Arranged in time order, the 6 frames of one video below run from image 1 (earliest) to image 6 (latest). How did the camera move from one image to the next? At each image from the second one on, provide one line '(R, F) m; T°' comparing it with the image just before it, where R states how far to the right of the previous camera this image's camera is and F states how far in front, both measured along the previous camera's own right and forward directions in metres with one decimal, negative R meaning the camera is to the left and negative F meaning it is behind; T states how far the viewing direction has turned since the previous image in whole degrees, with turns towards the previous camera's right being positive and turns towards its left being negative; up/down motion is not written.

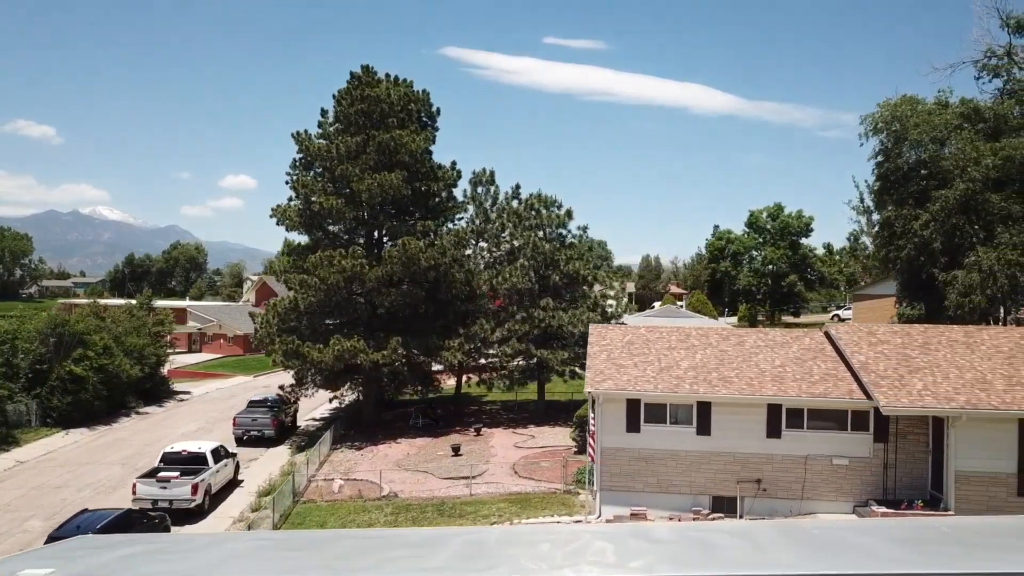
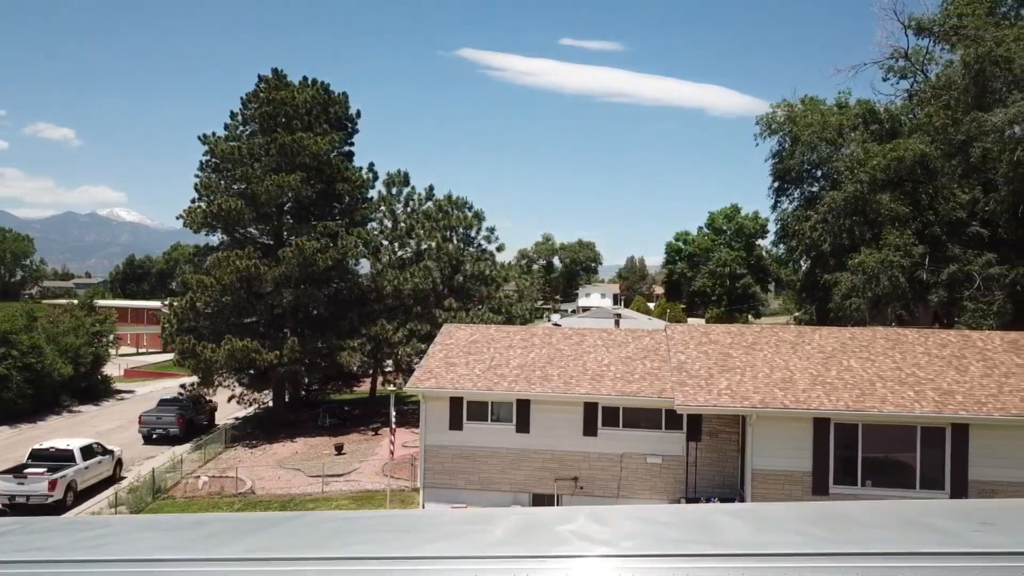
(+4.7, -0.3) m; -1°
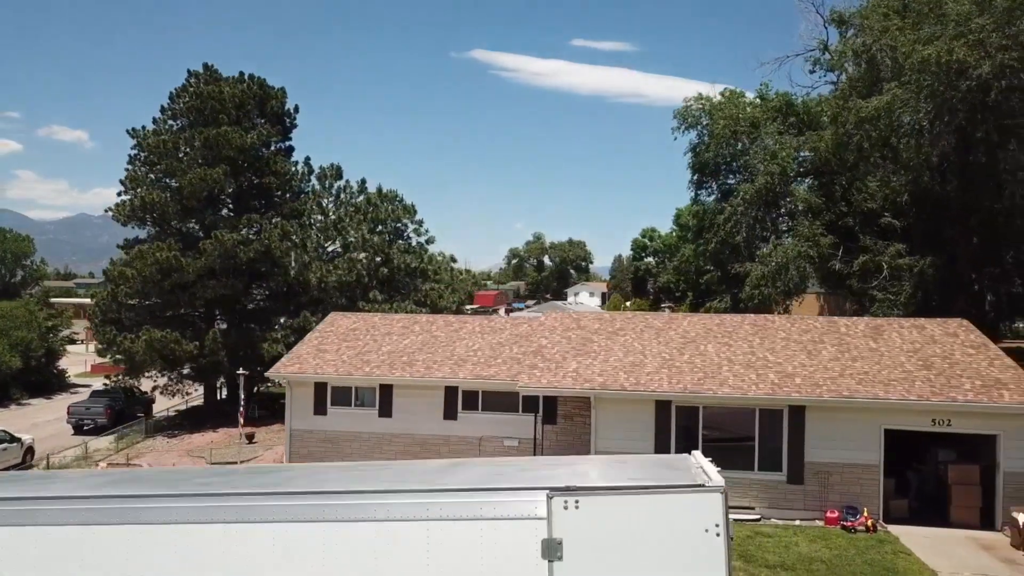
(+3.7, -0.2) m; -1°
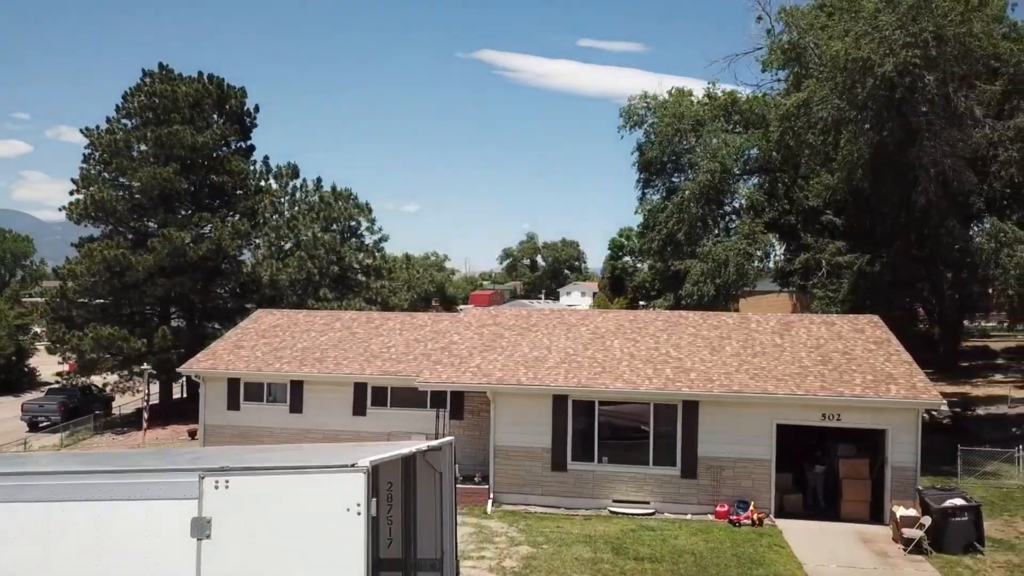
(+2.4, -0.1) m; 0°
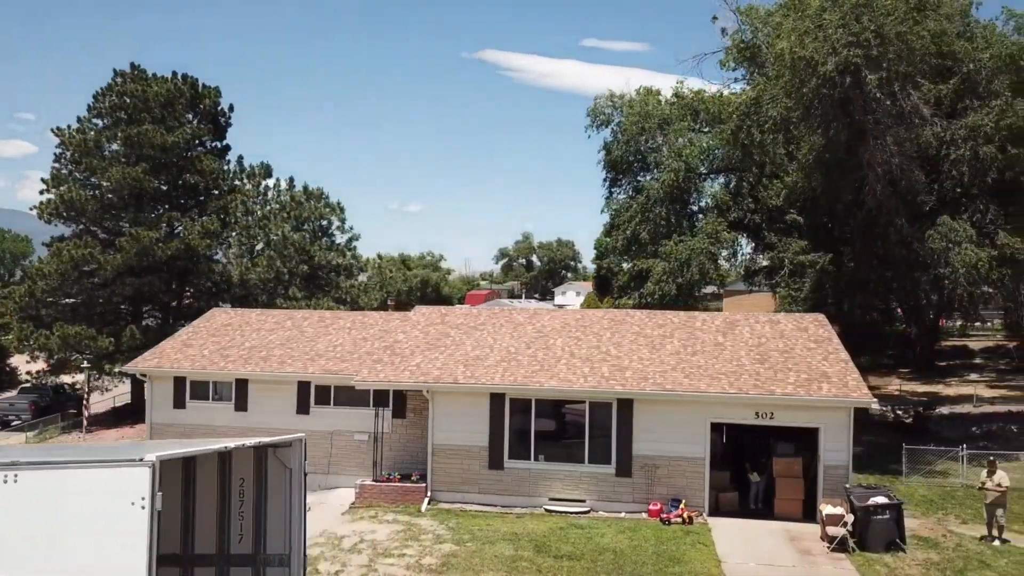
(+1.5, 0.0) m; 0°
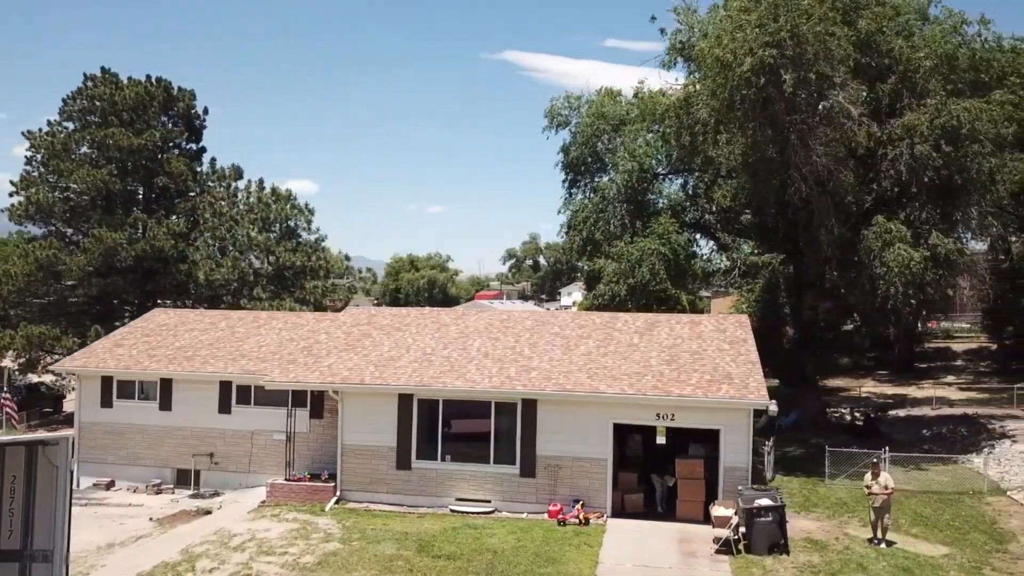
(+2.5, 0.0) m; -1°
